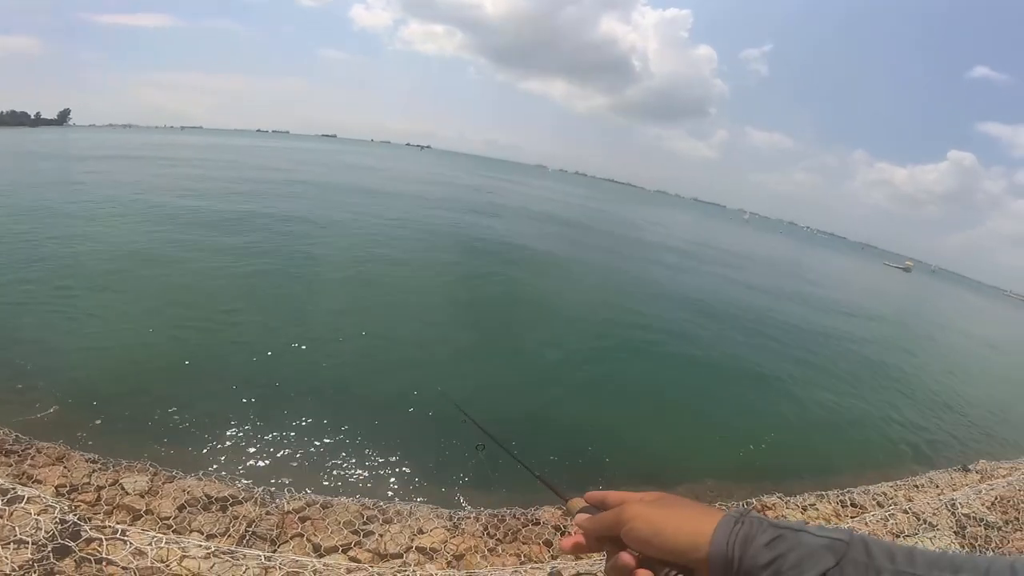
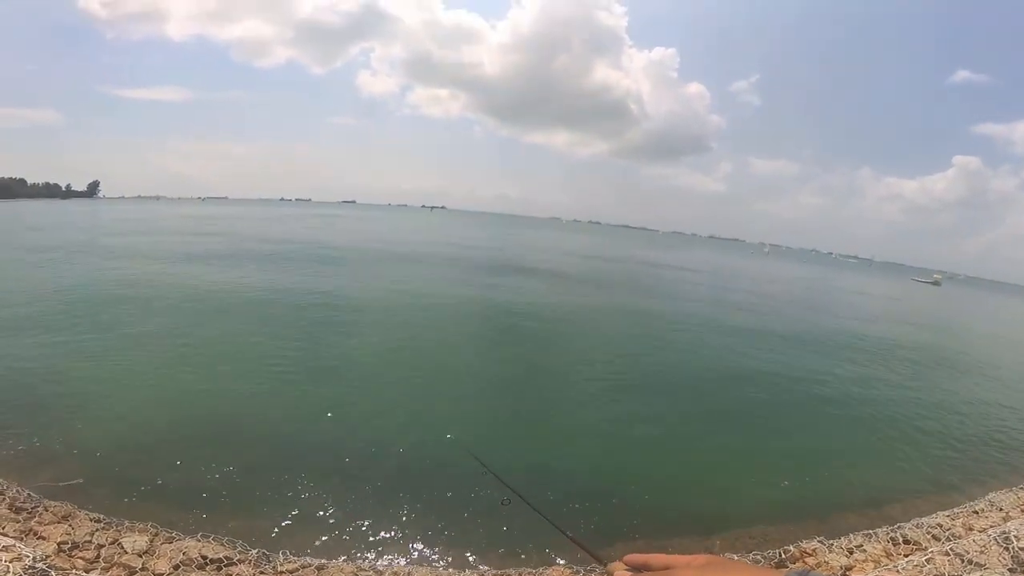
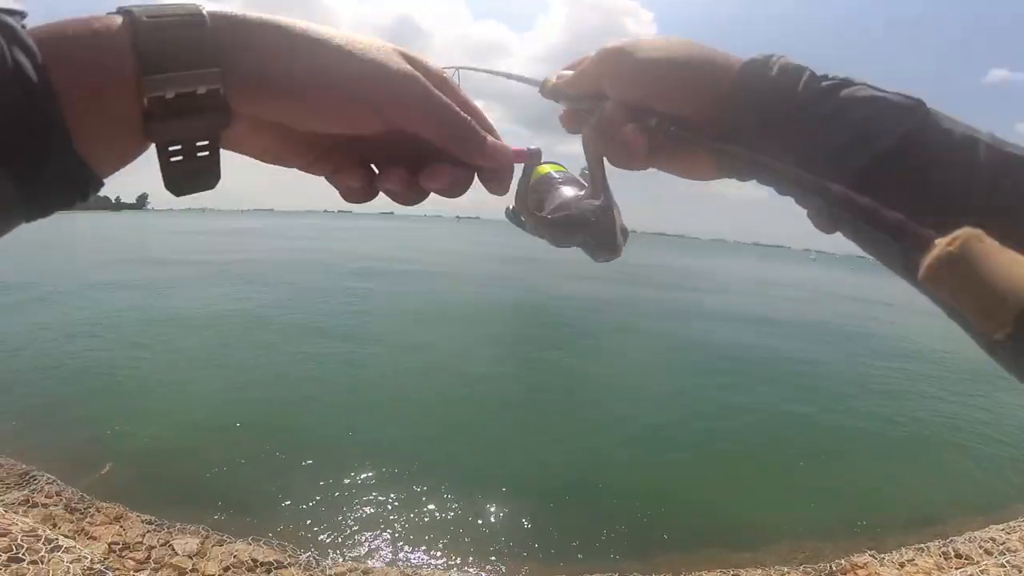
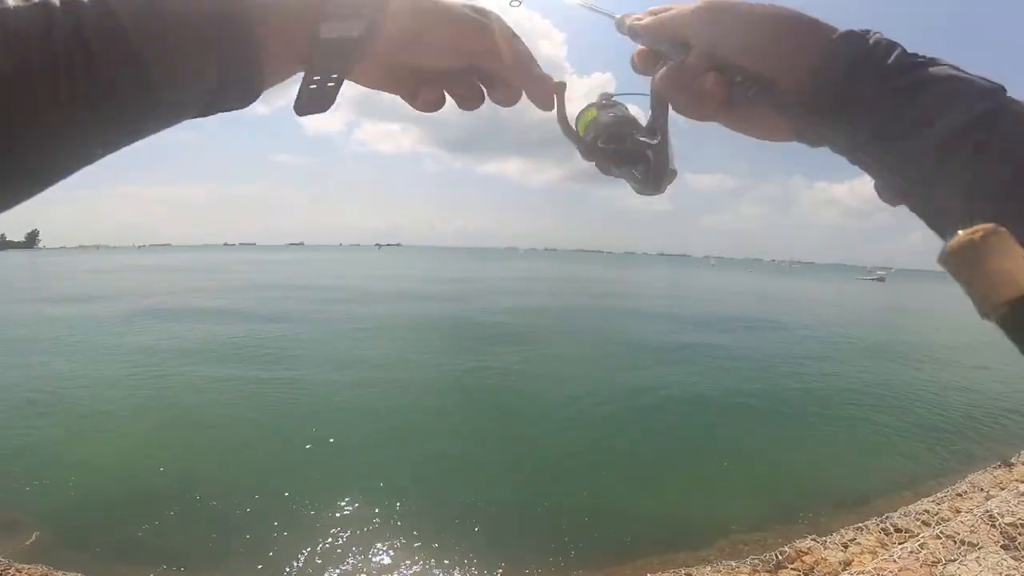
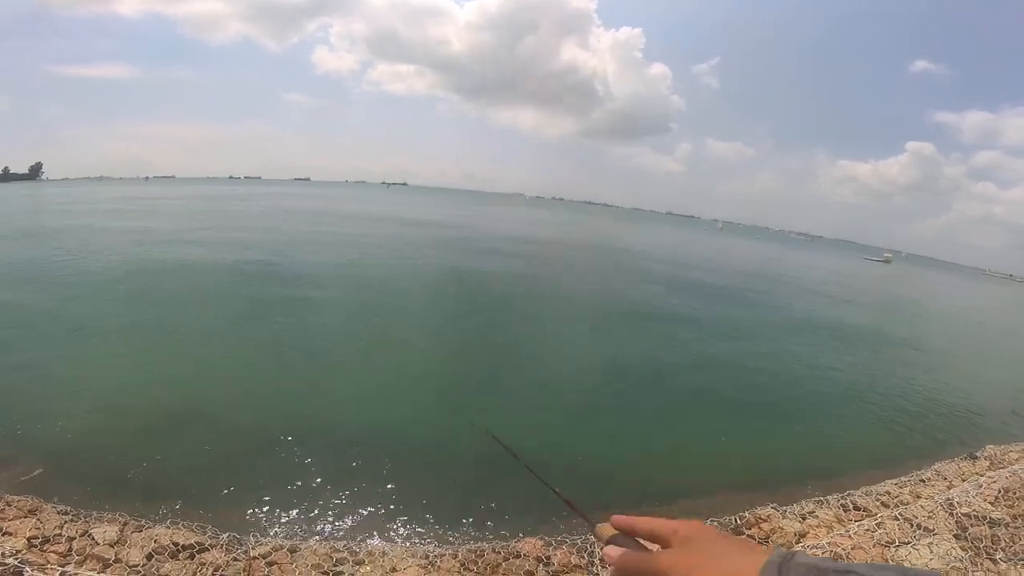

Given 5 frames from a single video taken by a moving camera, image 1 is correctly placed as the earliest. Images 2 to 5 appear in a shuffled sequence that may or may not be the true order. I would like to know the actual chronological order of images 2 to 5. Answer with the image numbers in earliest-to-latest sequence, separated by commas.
2, 5, 4, 3
